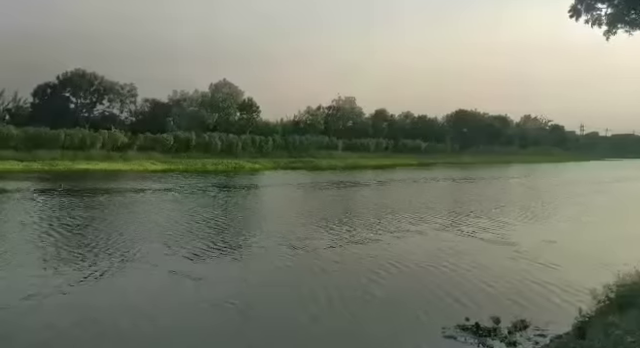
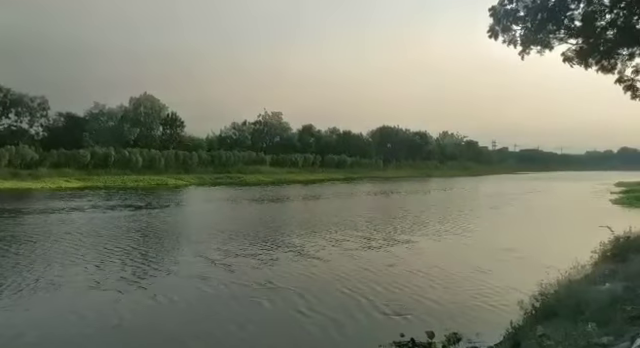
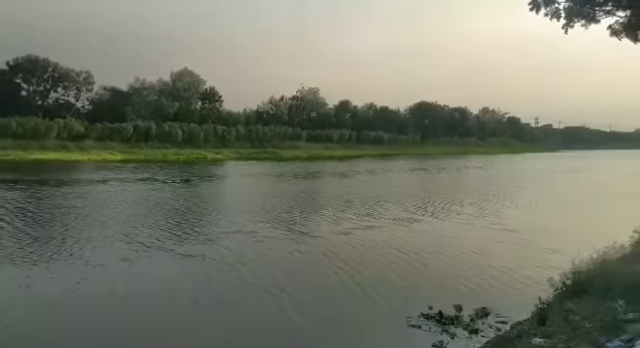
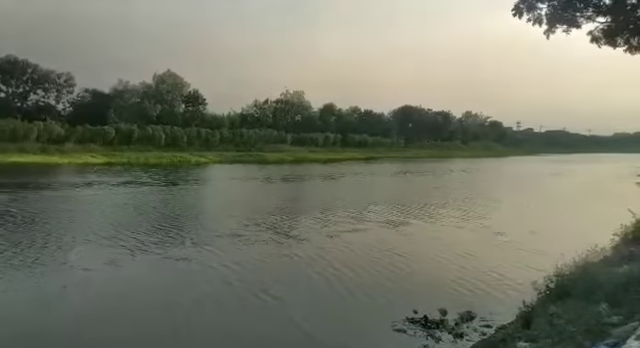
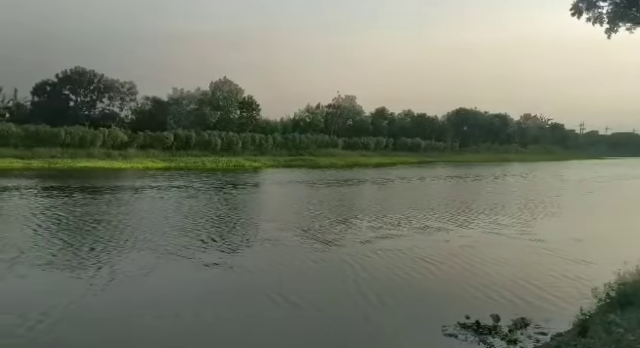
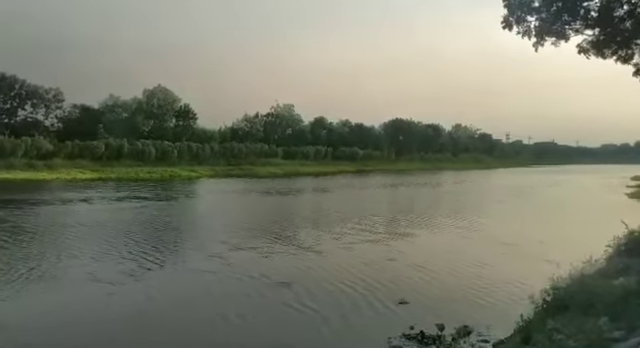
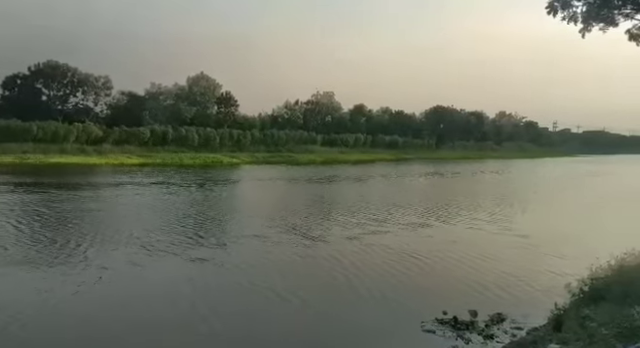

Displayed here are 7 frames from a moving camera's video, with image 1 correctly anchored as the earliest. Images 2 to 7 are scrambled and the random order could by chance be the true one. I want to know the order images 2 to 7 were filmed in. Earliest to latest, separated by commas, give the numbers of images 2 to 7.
5, 7, 3, 4, 6, 2
